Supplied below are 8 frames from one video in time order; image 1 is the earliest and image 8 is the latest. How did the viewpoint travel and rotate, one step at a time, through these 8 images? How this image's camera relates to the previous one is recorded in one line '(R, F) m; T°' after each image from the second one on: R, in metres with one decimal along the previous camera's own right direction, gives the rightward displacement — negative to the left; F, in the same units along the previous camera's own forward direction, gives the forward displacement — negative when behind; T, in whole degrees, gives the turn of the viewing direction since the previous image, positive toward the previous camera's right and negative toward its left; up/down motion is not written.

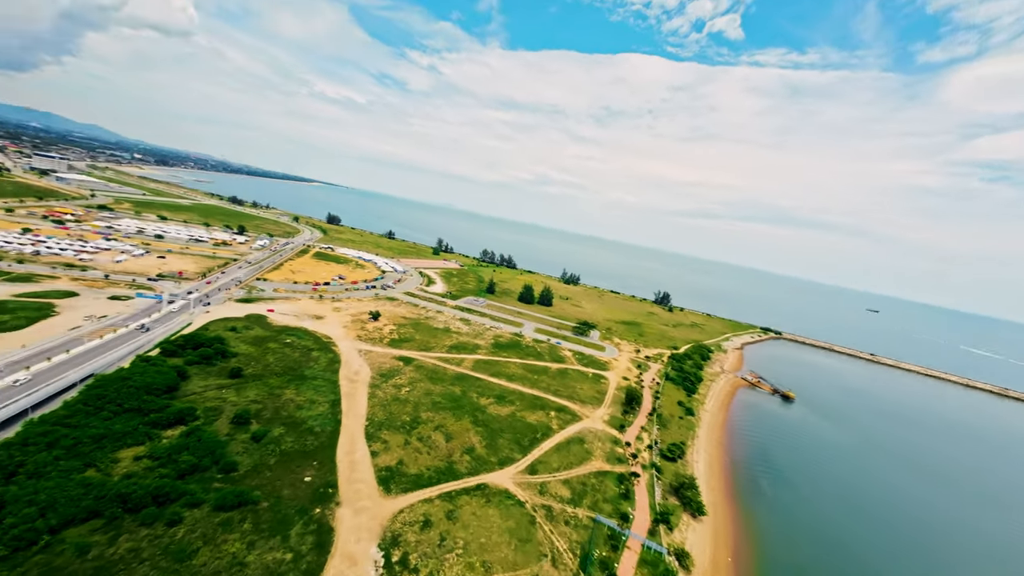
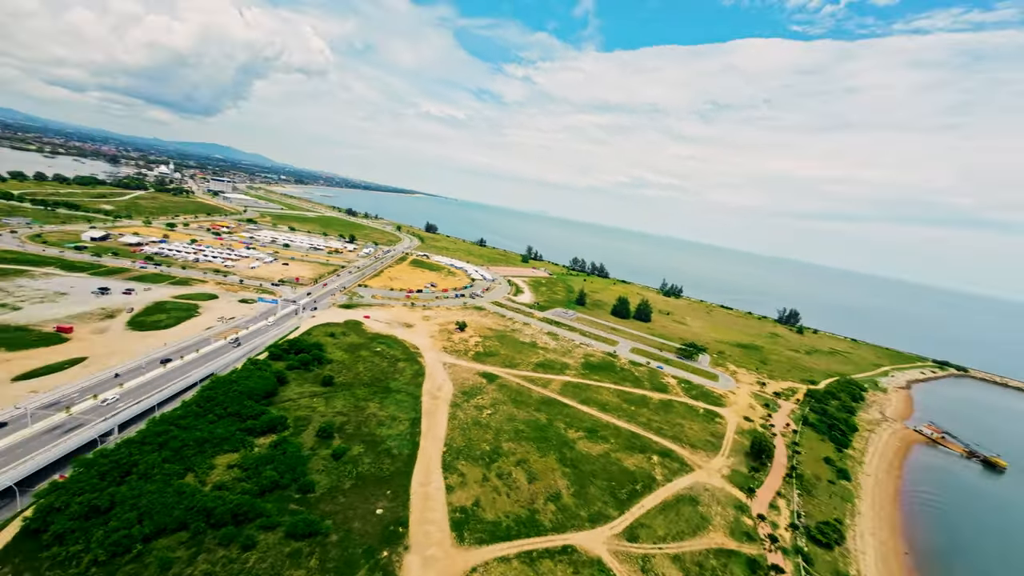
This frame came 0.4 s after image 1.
(-0.7, +4.5) m; -13°
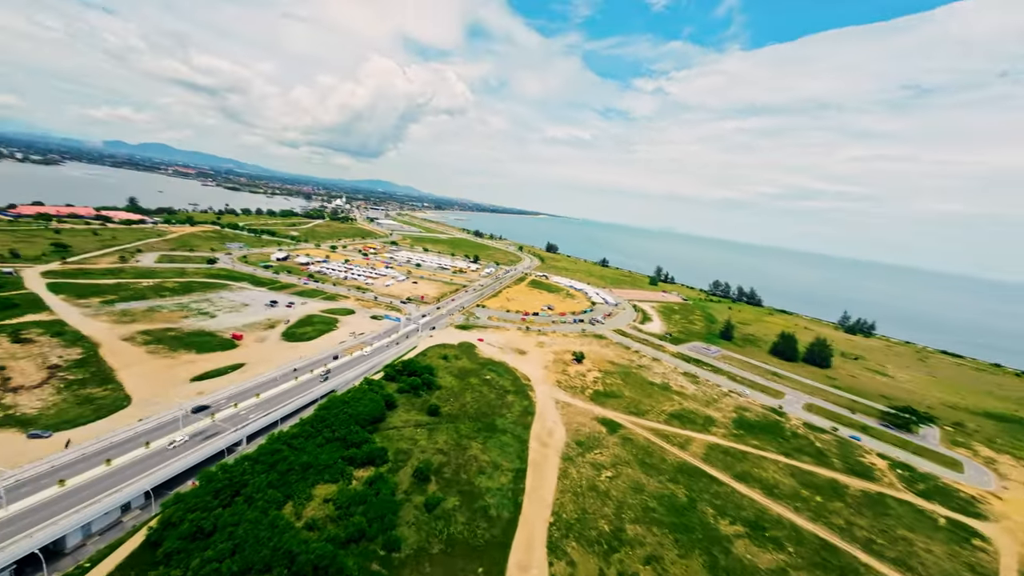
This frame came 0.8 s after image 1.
(-0.6, +5.7) m; -18°
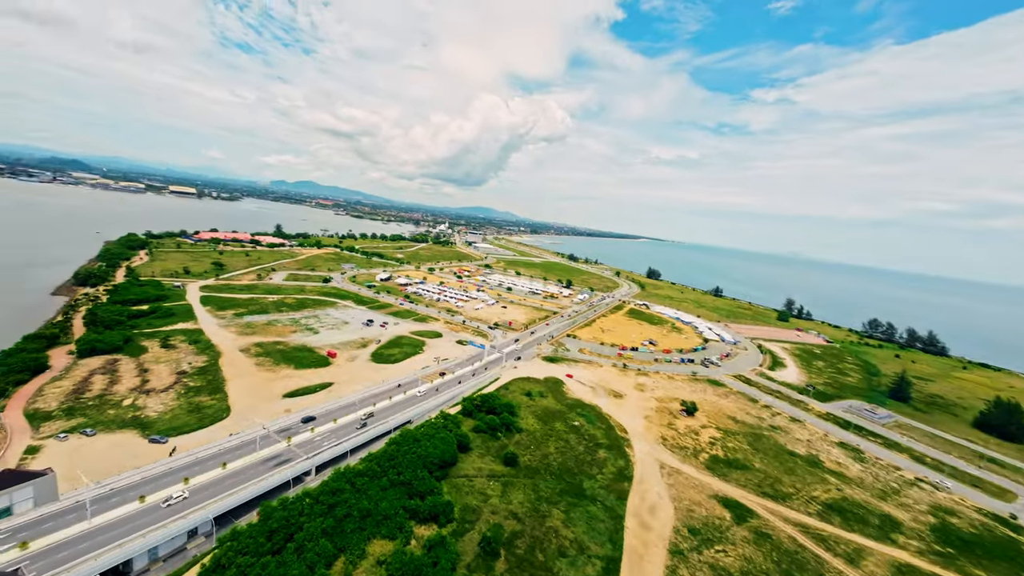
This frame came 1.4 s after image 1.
(-0.2, +4.9) m; -14°
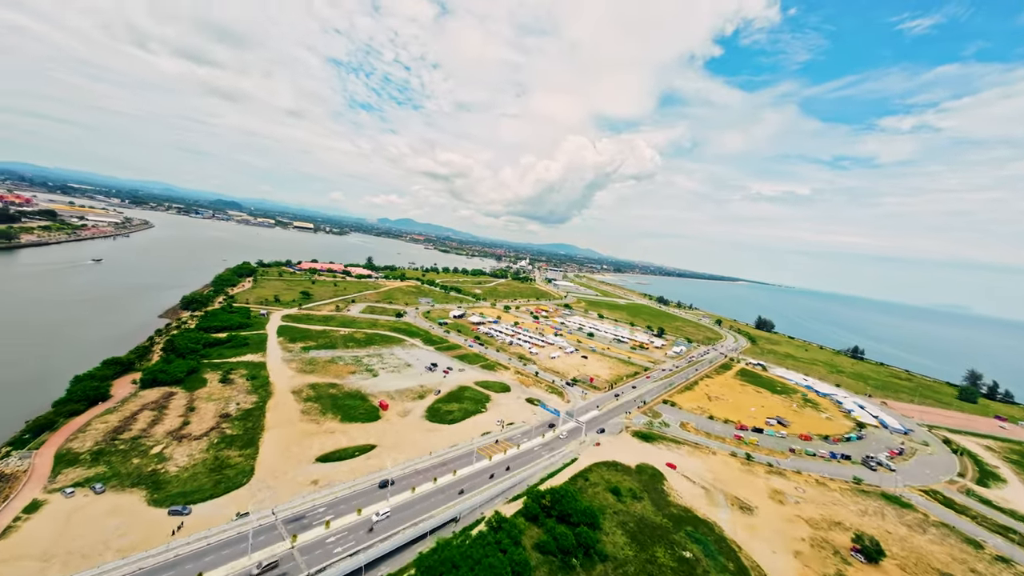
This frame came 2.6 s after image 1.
(-0.7, +8.5) m; -12°
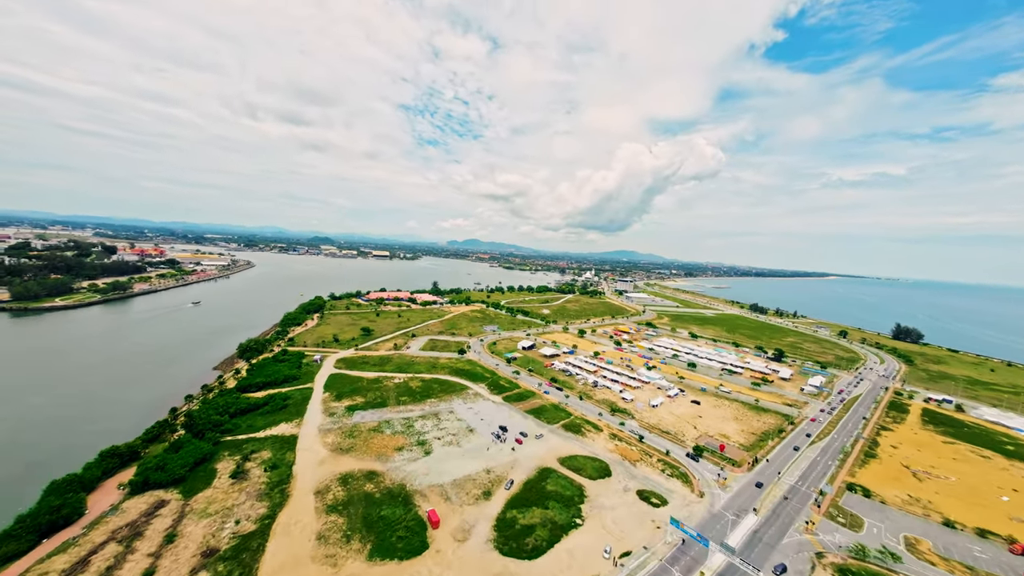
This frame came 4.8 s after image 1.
(-2.6, +13.7) m; -9°
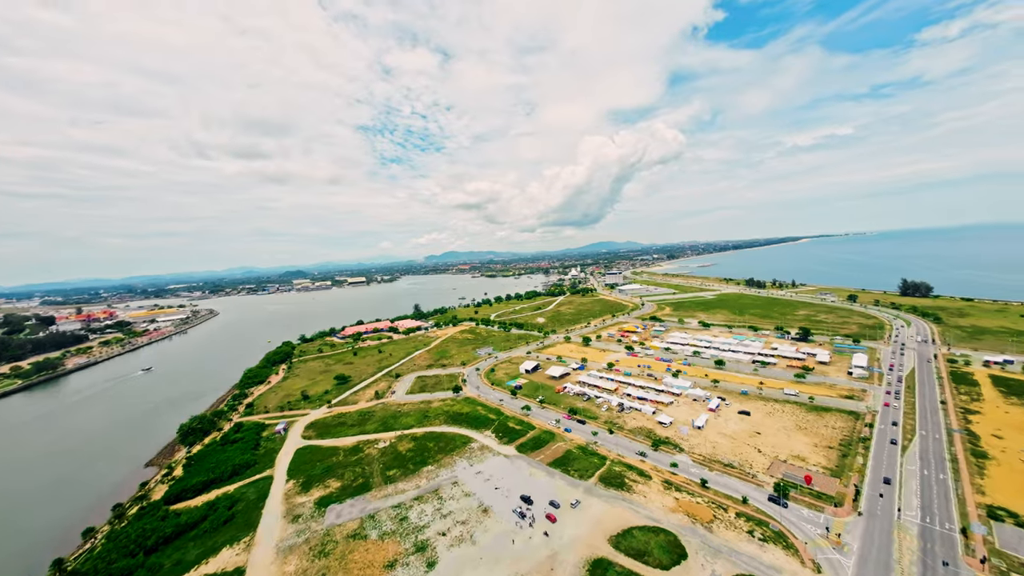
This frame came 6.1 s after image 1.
(-1.0, +10.2) m; +2°
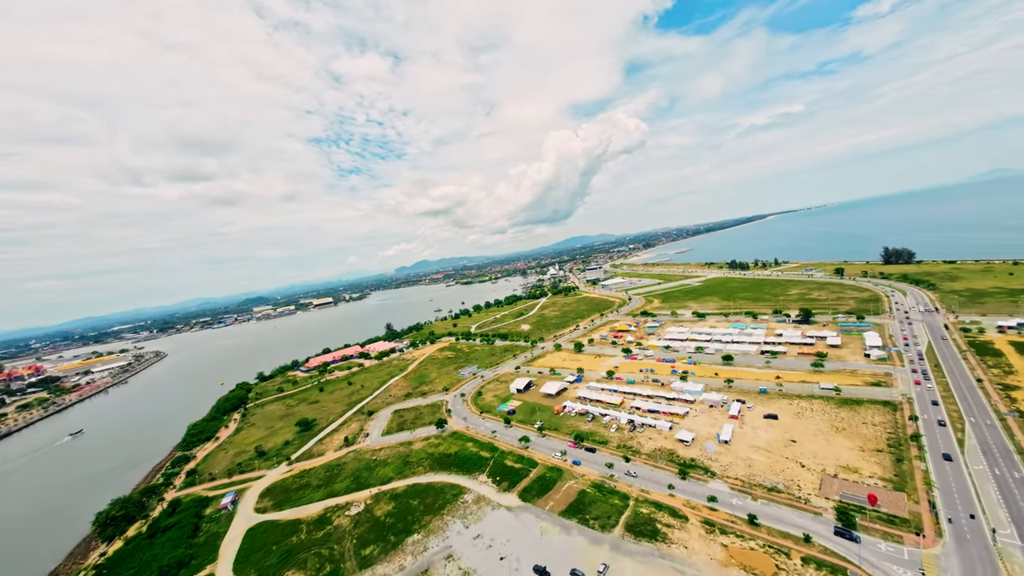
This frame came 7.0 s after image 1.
(-0.1, +6.9) m; +3°
